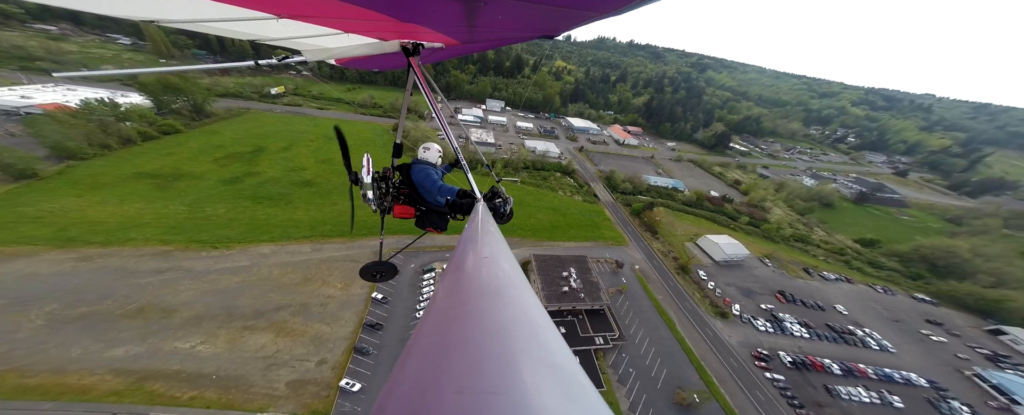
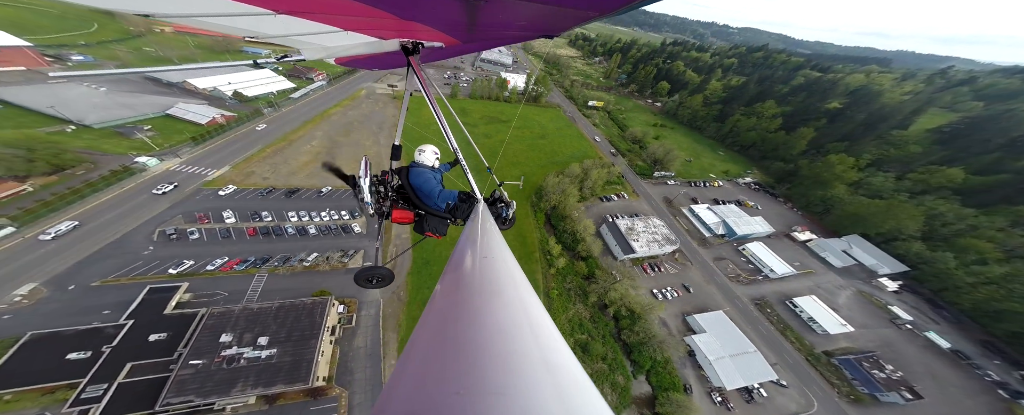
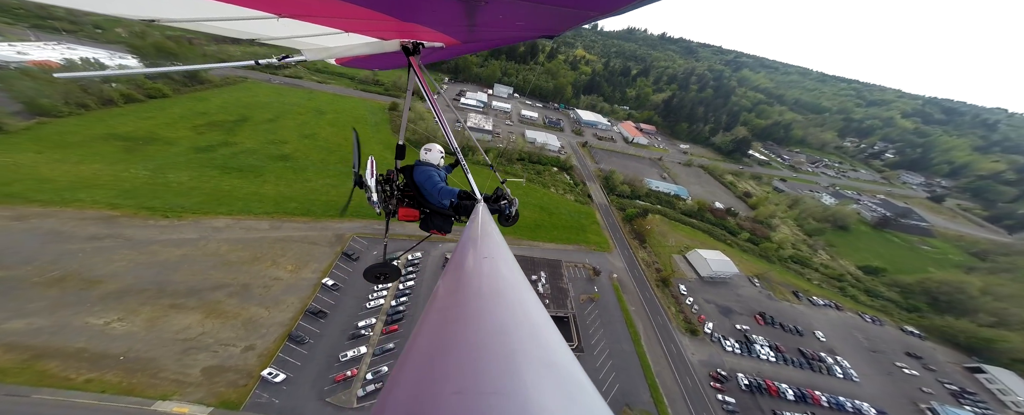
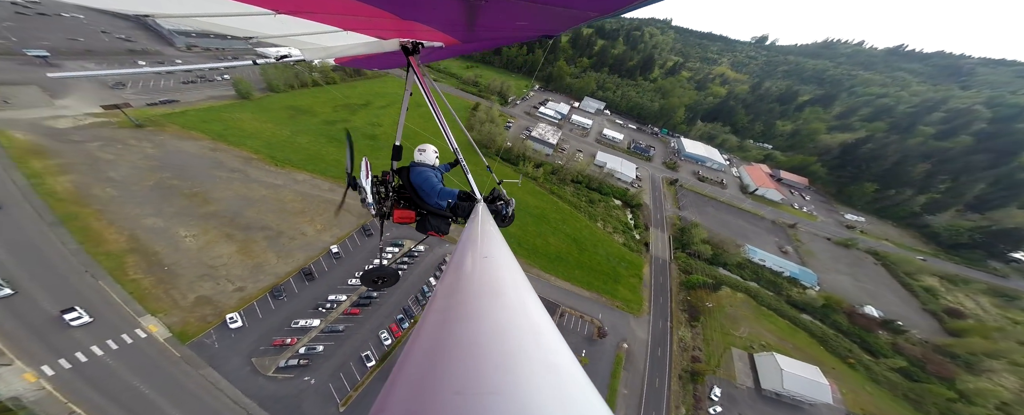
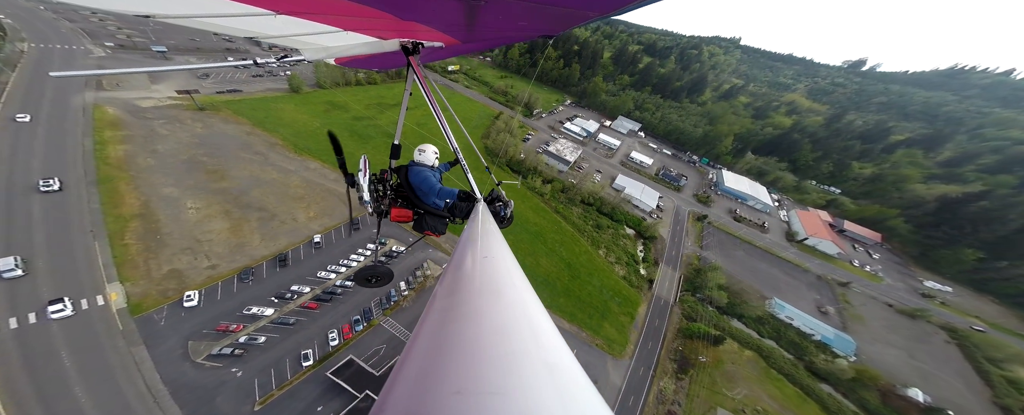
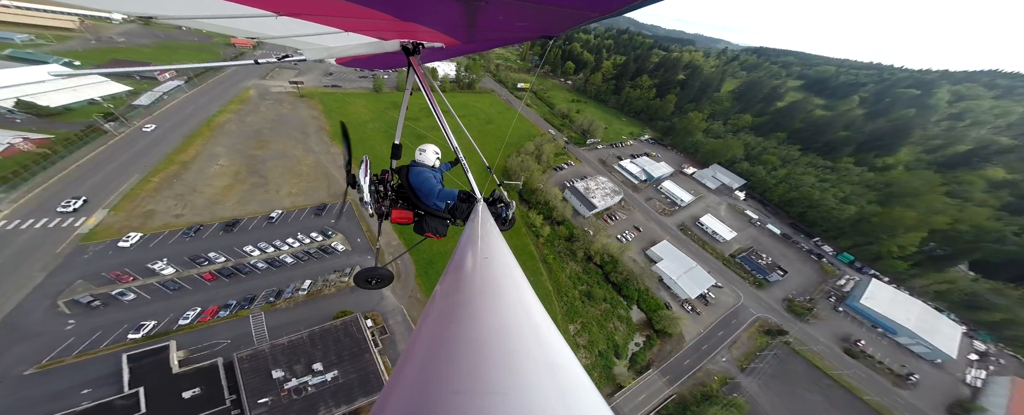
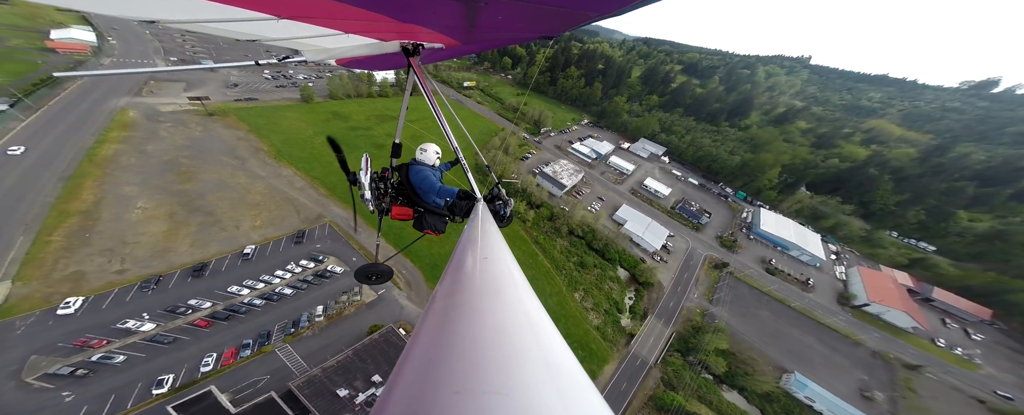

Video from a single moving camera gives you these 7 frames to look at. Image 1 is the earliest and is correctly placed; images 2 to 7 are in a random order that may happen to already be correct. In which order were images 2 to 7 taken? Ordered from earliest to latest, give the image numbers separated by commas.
3, 4, 5, 7, 6, 2
